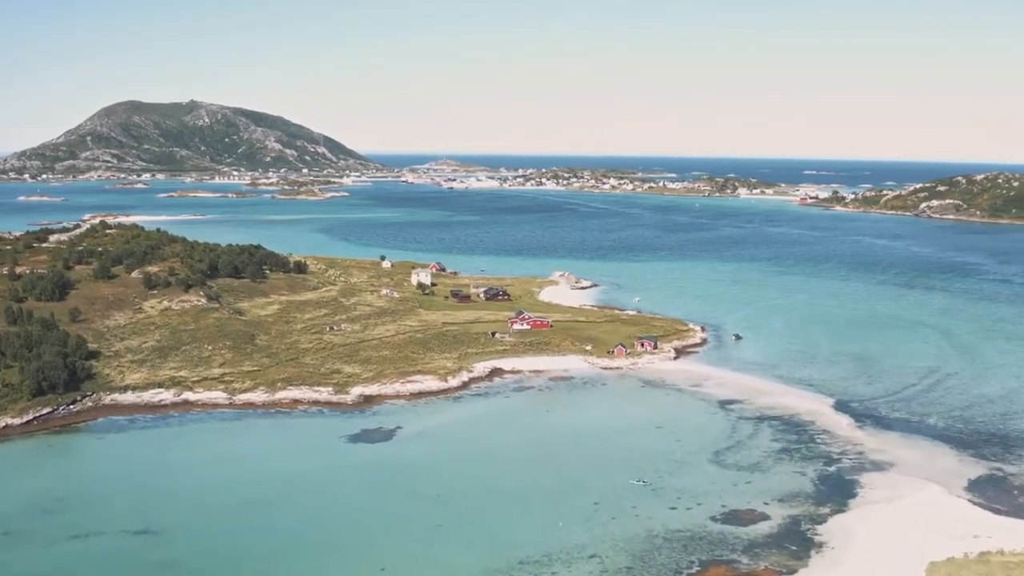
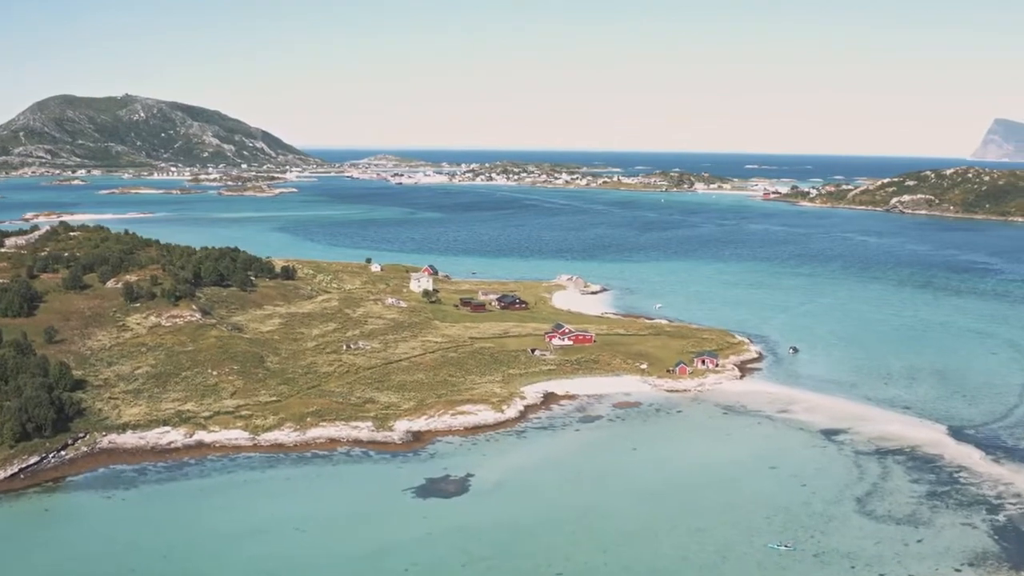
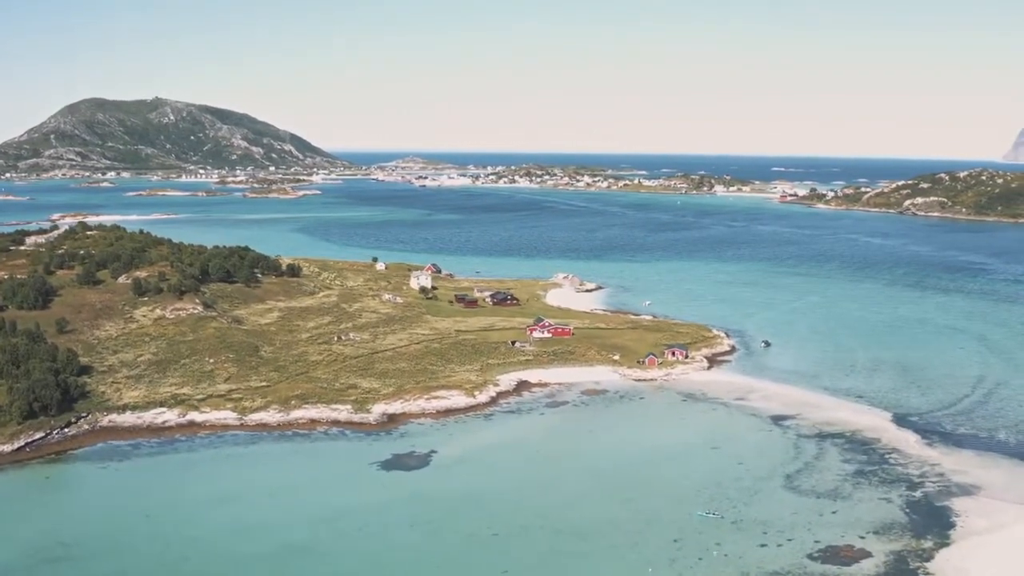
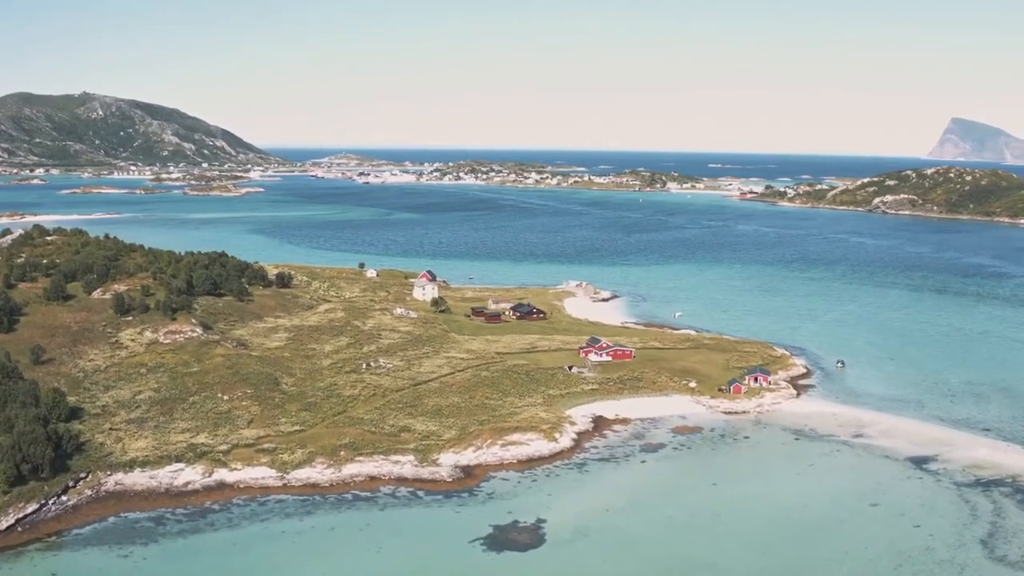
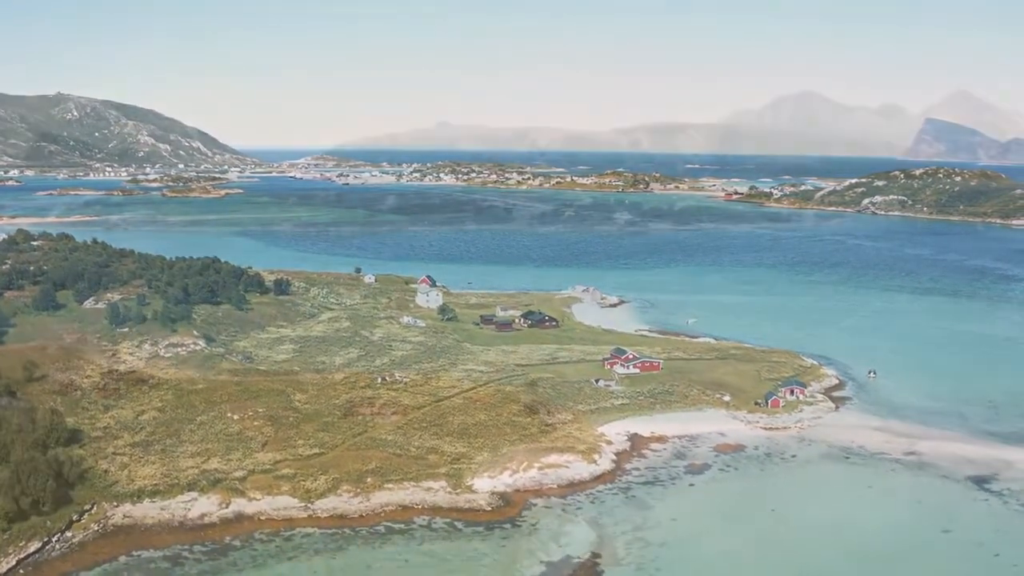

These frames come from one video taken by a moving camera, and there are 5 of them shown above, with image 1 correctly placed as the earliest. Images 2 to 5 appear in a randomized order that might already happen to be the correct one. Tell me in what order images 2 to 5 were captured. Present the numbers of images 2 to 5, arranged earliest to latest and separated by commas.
3, 2, 4, 5
